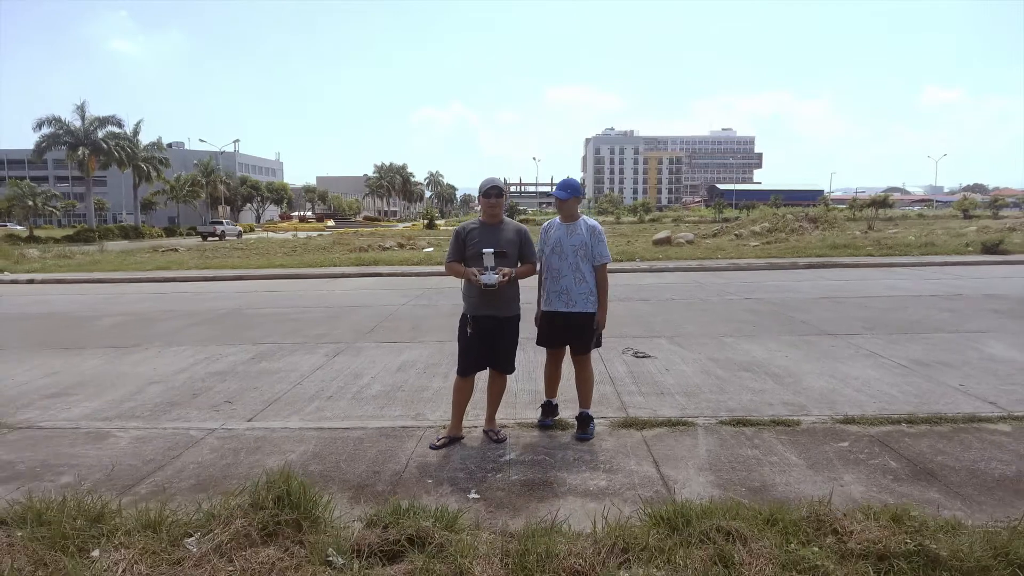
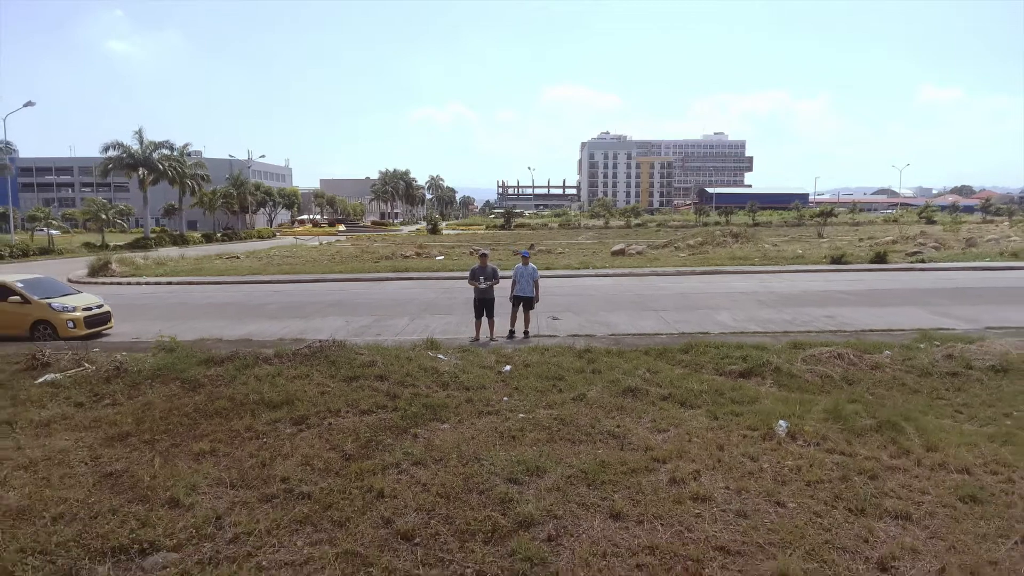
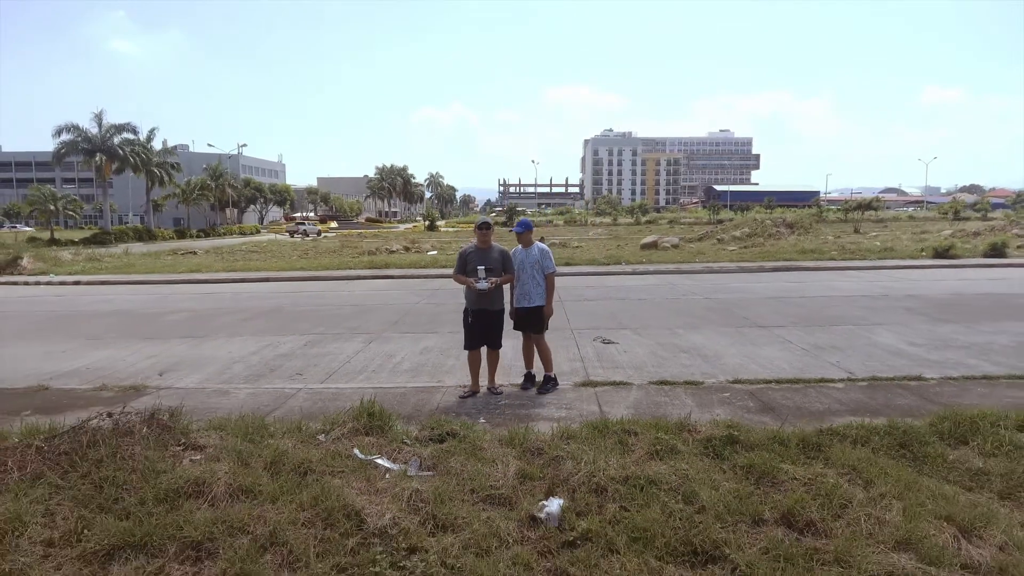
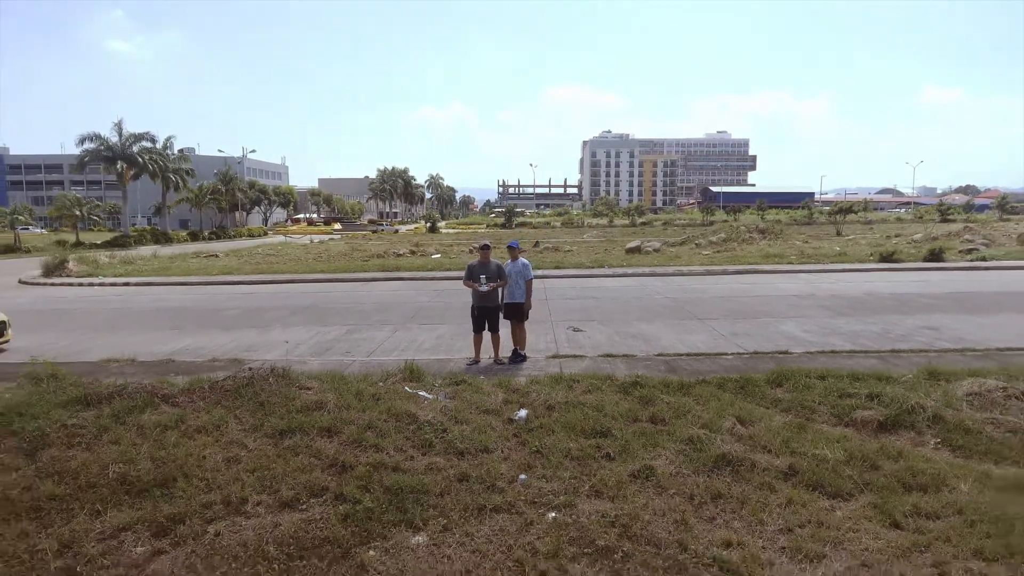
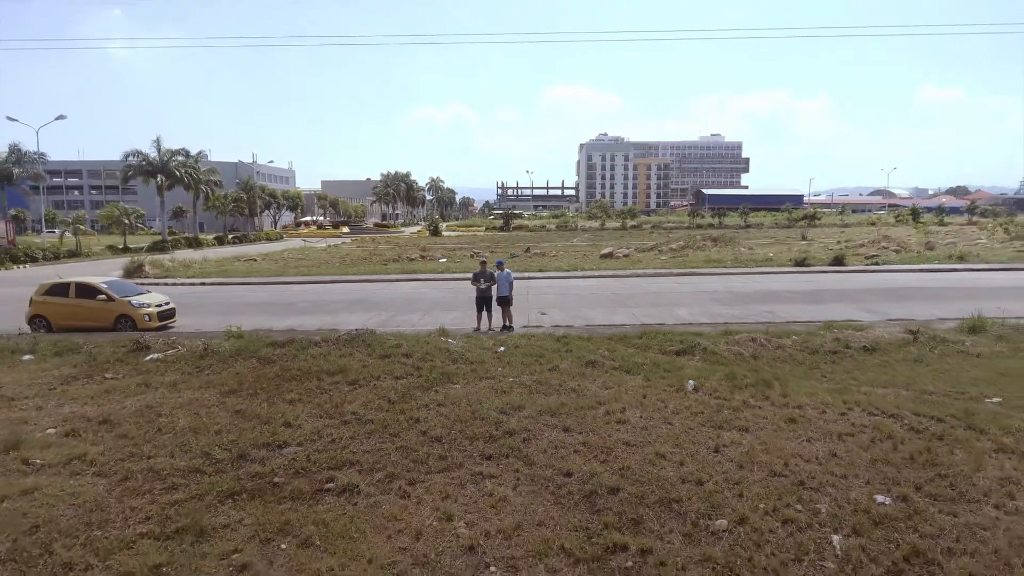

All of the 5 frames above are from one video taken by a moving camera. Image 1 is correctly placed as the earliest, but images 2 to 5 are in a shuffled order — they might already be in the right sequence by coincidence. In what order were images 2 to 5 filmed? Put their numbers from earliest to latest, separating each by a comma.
3, 4, 2, 5
